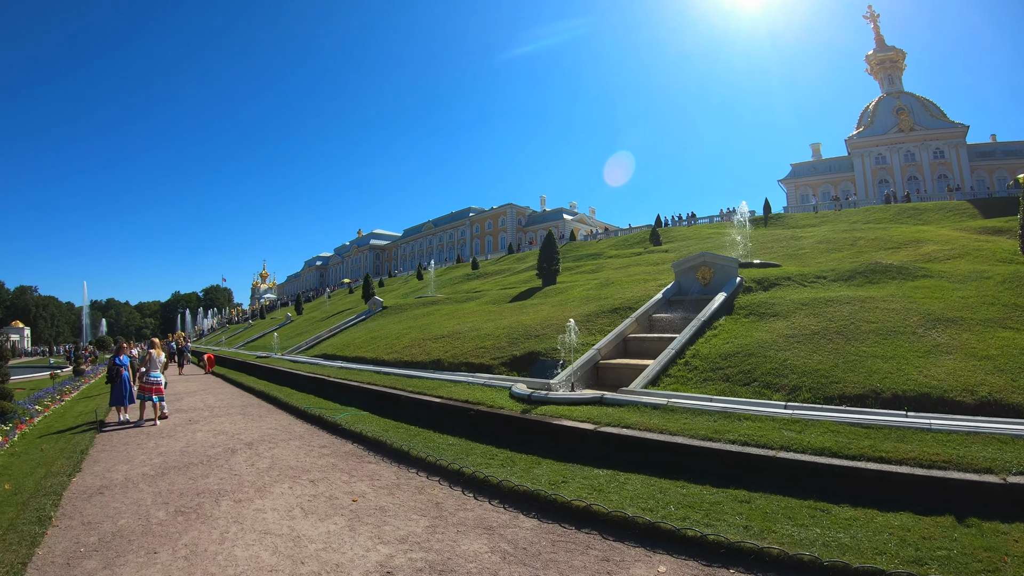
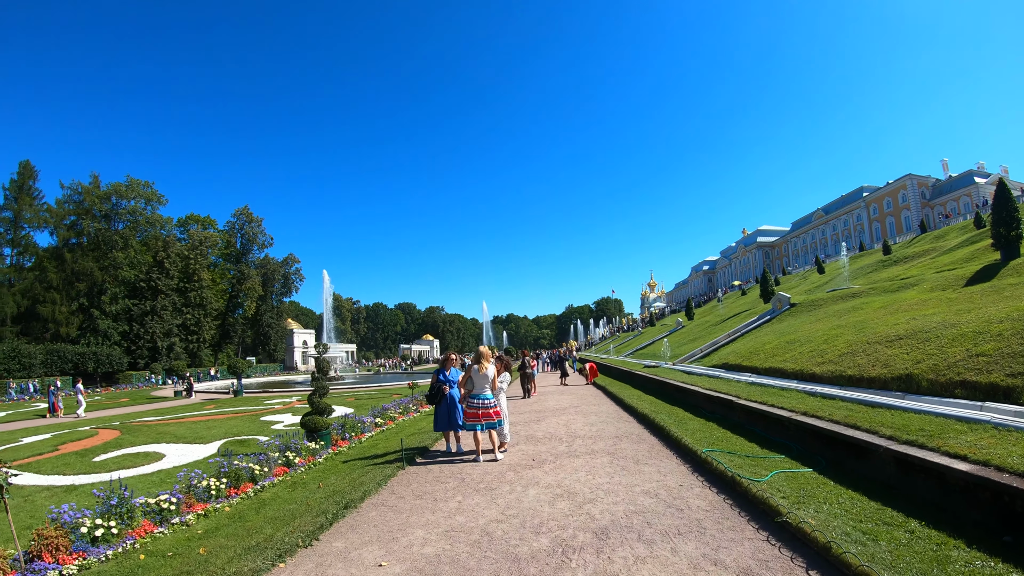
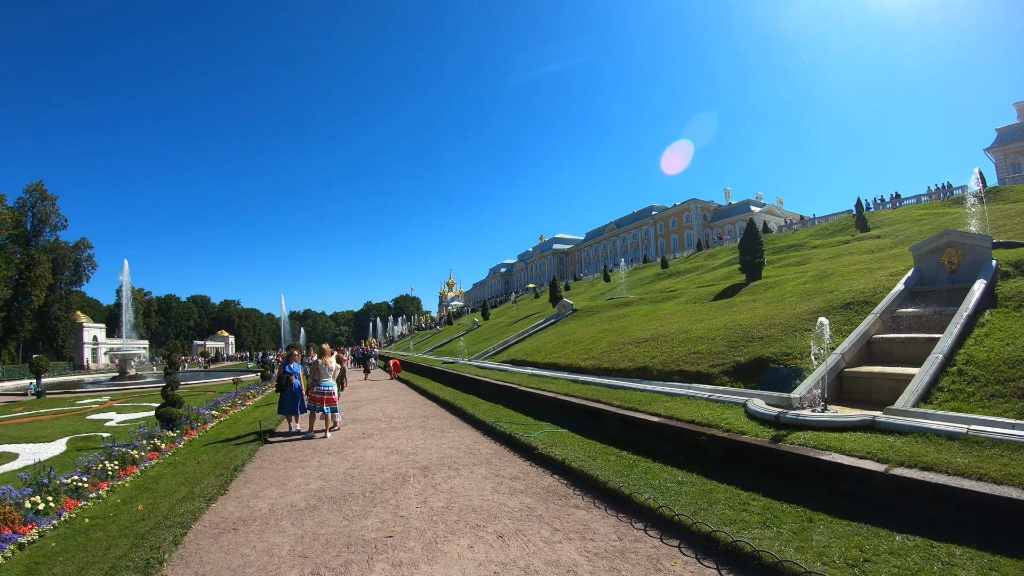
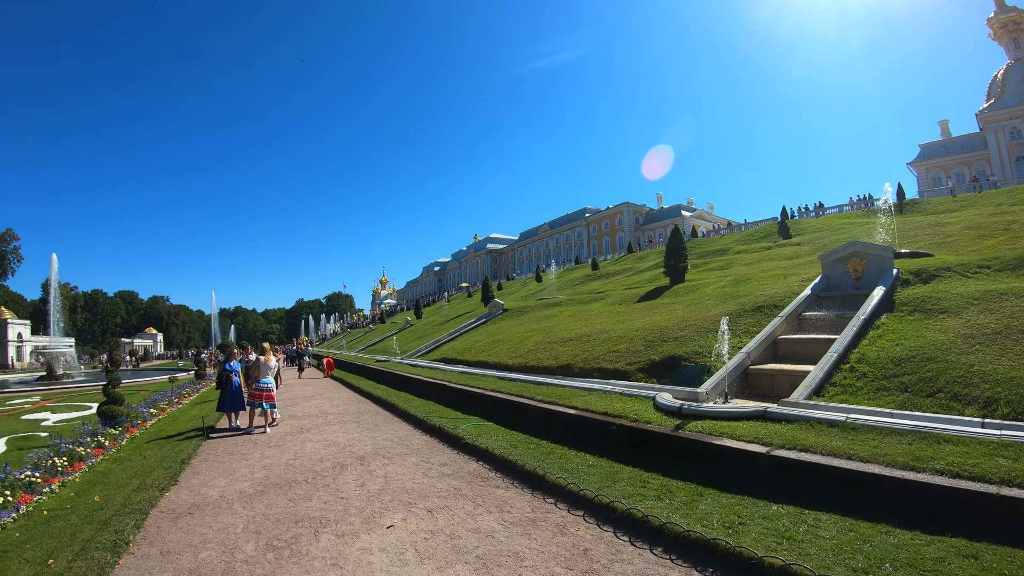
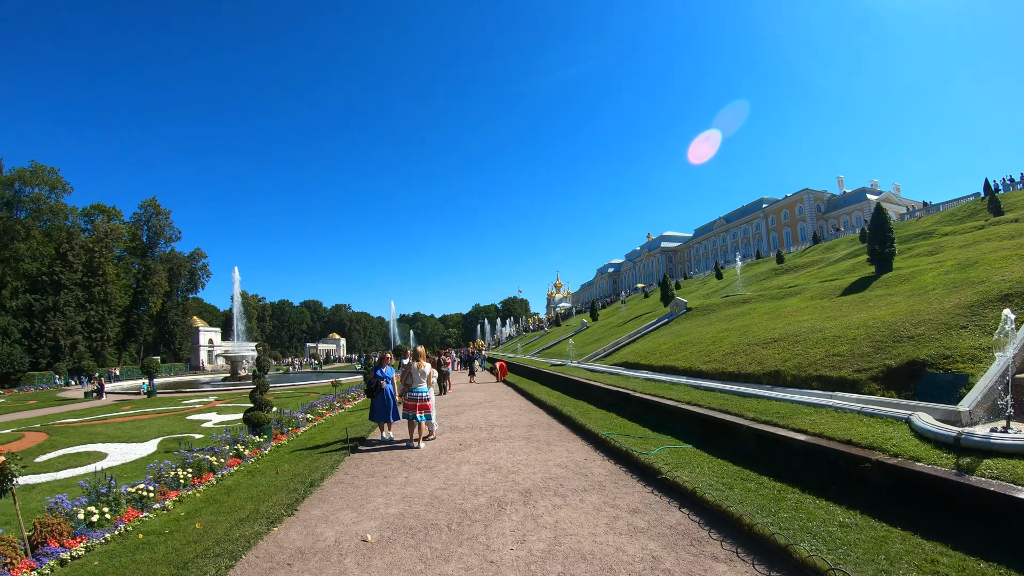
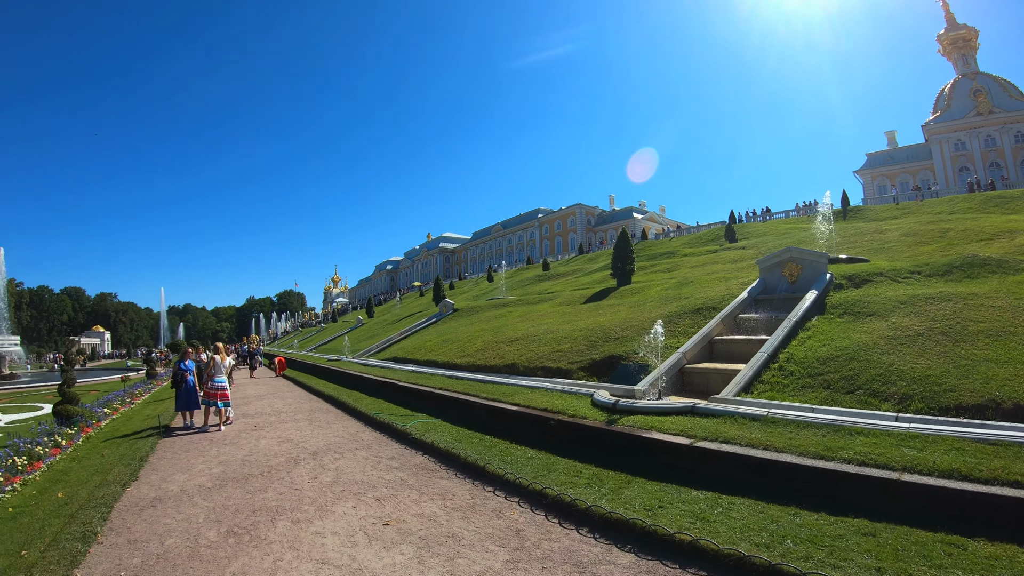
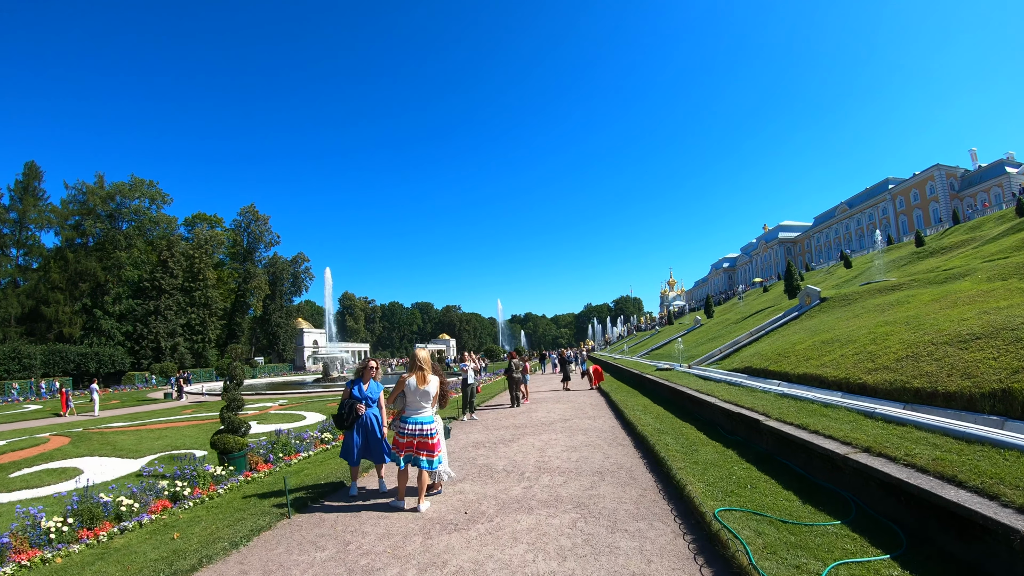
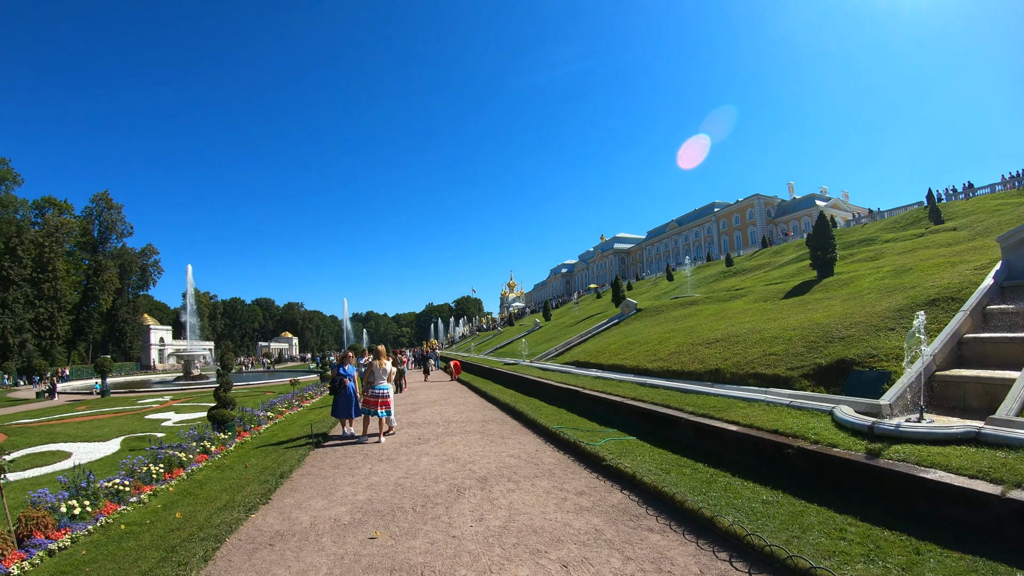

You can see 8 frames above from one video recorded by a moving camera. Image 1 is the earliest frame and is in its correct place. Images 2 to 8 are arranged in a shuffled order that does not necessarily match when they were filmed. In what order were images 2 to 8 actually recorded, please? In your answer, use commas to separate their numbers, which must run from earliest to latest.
6, 4, 3, 8, 5, 2, 7
